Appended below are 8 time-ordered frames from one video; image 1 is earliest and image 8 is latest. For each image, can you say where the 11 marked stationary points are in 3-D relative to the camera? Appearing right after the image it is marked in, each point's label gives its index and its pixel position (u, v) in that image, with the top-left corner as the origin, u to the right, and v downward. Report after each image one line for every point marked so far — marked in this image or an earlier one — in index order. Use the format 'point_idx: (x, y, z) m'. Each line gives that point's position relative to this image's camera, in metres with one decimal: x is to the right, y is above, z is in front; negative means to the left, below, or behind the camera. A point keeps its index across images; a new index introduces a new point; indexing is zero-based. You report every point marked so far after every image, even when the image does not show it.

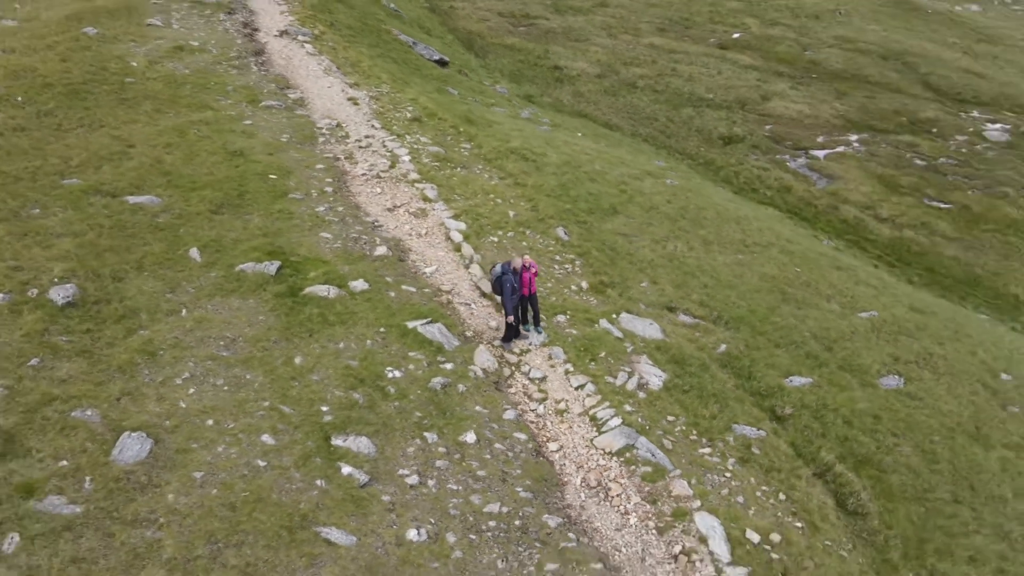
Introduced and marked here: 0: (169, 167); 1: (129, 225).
0: (-7.9, +2.8, +17.1) m
1: (-7.6, +1.2, +14.7) m
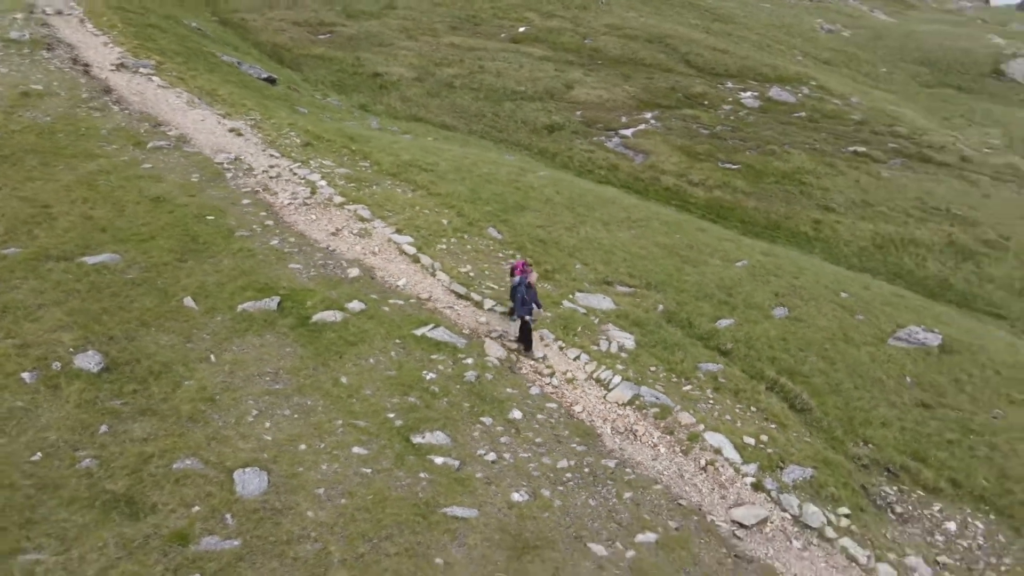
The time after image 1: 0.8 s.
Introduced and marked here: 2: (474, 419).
0: (-9.2, +1.5, +16.8) m
1: (-8.0, 0.0, +14.6) m
2: (-0.7, -2.3, +13.0) m
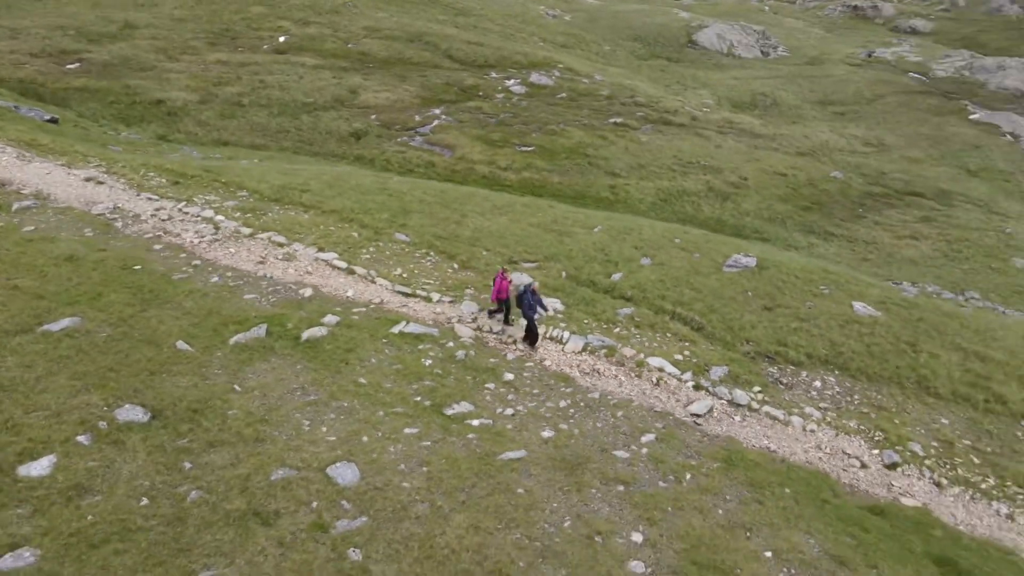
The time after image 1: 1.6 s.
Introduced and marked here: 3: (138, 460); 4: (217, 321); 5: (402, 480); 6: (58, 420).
0: (-10.5, 0.0, +16.4) m
1: (-8.4, -1.2, +14.8) m
2: (-0.7, -2.1, +15.6) m
3: (-6.2, -2.9, +12.2) m
4: (-6.5, -0.7, +16.3) m
5: (-1.9, -3.3, +12.7) m
6: (-7.8, -2.3, +12.7) m
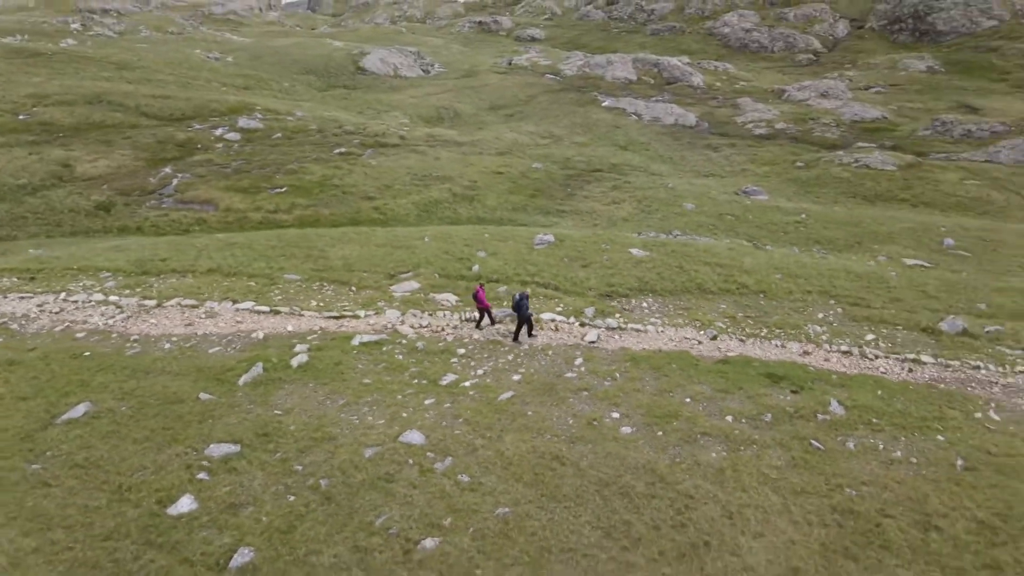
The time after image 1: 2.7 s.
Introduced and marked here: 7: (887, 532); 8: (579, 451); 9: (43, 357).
0: (-11.3, -2.4, +16.9) m
1: (-8.5, -2.9, +16.2) m
2: (-1.7, -2.1, +20.1) m
3: (-5.1, -3.8, +14.8) m
4: (-7.5, -2.1, +18.4) m
5: (-1.4, -3.3, +17.1) m
6: (-6.8, -3.7, +14.6) m
7: (+7.5, -4.9, +14.7) m
8: (+1.6, -3.7, +16.7) m
9: (-11.8, -1.7, +18.6) m
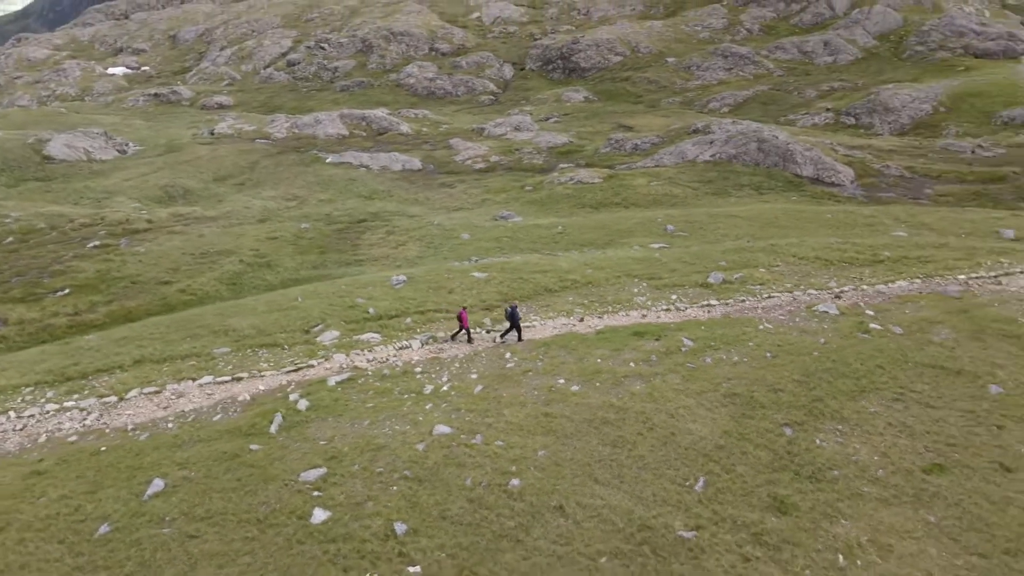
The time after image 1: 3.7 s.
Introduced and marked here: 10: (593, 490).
0: (-10.5, -4.9, +17.9) m
1: (-7.7, -4.8, +18.4) m
2: (-3.2, -3.1, +24.7) m
3: (-3.8, -4.9, +18.5) m
4: (-7.7, -4.1, +20.8) m
5: (-1.5, -3.9, +22.0) m
6: (-5.3, -5.1, +17.6) m
7: (+7.8, -3.5, +23.2) m
8: (+1.4, -3.7, +22.7) m
9: (-11.8, -4.5, +19.4) m
10: (+2.1, -5.0, +18.3) m
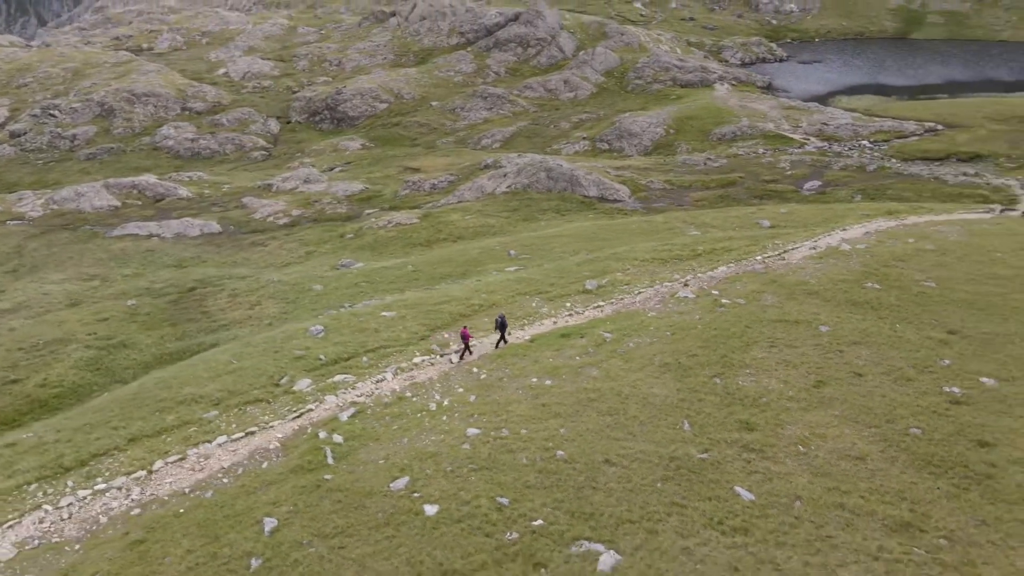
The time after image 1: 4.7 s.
0: (-8.2, -6.7, +19.3) m
1: (-5.7, -6.2, +20.7) m
2: (-3.7, -4.3, +28.1) m
3: (-2.1, -5.7, +21.9) m
4: (-6.6, -5.7, +22.9) m
5: (-1.1, -4.7, +26.0) m
6: (-3.2, -6.1, +20.6) m
7: (+7.1, -3.1, +30.2) m
8: (+1.3, -4.2, +27.7) m
9: (-9.9, -6.6, +20.3) m
10: (+3.5, -5.0, +23.7) m
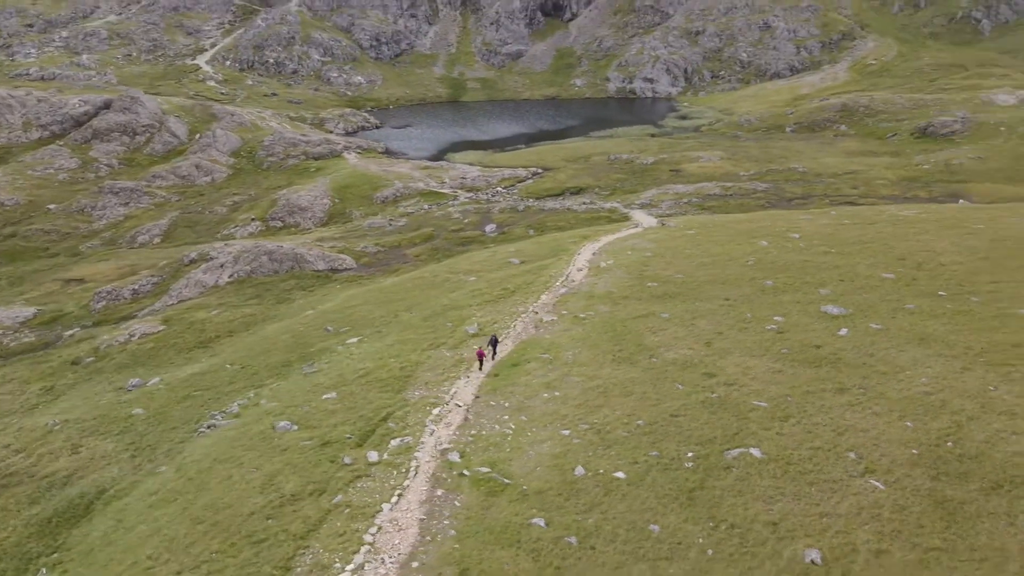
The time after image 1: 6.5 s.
0: (+0.1, -8.8, +24.7) m
1: (+1.3, -8.0, +27.2) m
2: (-1.3, -6.9, +34.6) m
3: (+3.5, -7.1, +30.2) m
4: (-0.7, -8.0, +28.7) m
5: (+2.0, -6.4, +34.2) m
6: (+3.4, -7.4, +28.5) m
7: (+6.3, -3.9, +42.1) m
8: (+3.0, -5.7, +36.9) m
9: (-1.8, -9.2, +24.7) m
10: (+7.1, -5.6, +34.6) m
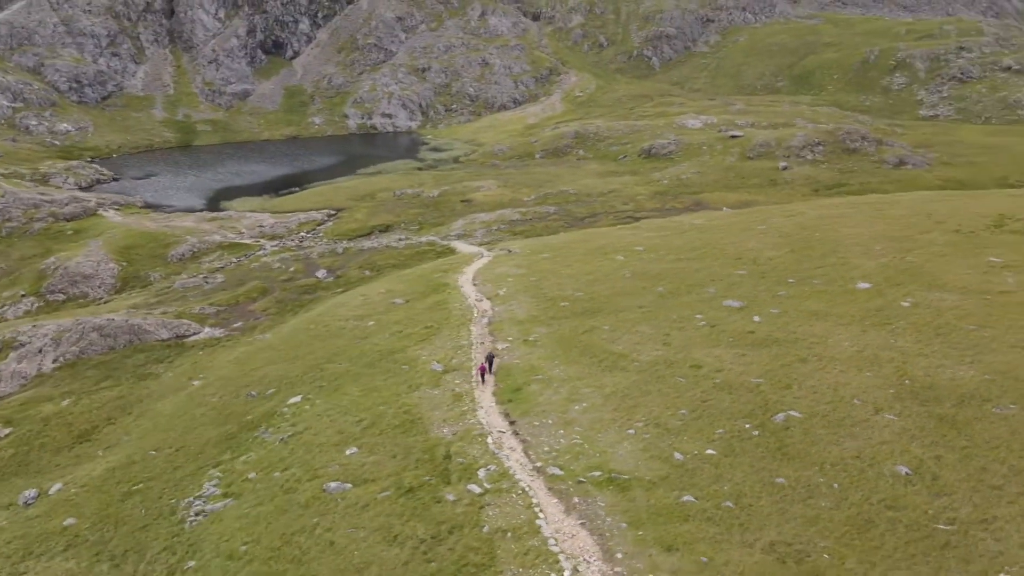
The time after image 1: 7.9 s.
0: (+7.4, -9.6, +30.2) m
1: (+7.6, -8.9, +33.0) m
2: (+2.4, -8.5, +38.9) m
3: (+8.4, -7.8, +36.5) m
4: (+5.2, -9.2, +33.6) m
5: (+5.5, -7.6, +39.7) m
6: (+8.9, -8.1, +34.9) m
7: (+6.3, -5.1, +48.7) m
8: (+5.4, -6.9, +42.6) m
9: (+5.7, -10.2, +29.4) m
10: (+10.0, -6.2, +42.0) m
